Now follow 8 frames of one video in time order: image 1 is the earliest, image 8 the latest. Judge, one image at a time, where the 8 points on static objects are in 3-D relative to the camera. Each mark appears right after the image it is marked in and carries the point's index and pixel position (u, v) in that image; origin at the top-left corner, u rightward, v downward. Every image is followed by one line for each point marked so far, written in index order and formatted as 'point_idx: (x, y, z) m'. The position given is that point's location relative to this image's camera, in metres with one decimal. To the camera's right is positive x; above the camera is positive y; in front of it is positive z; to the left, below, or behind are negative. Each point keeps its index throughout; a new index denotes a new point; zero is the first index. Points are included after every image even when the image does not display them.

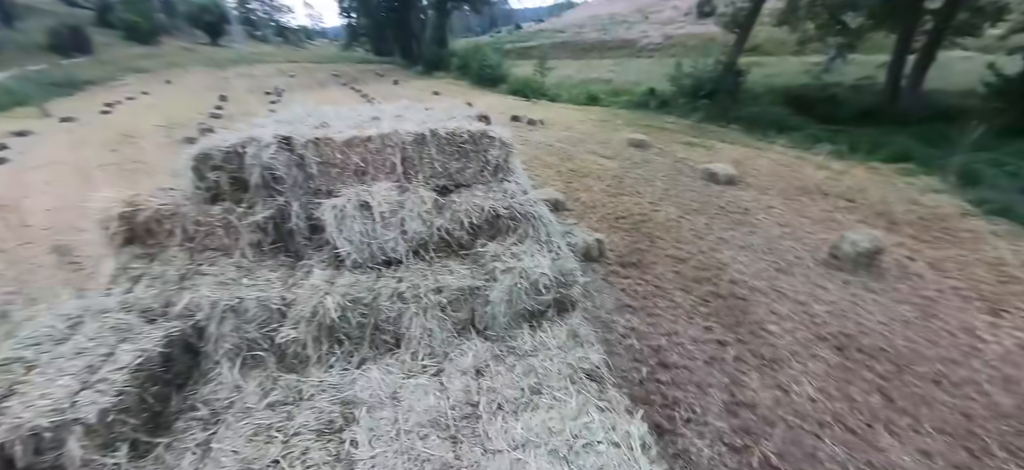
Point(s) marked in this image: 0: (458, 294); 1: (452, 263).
0: (-0.4, -0.4, +2.9) m
1: (-0.5, -0.2, +3.1) m
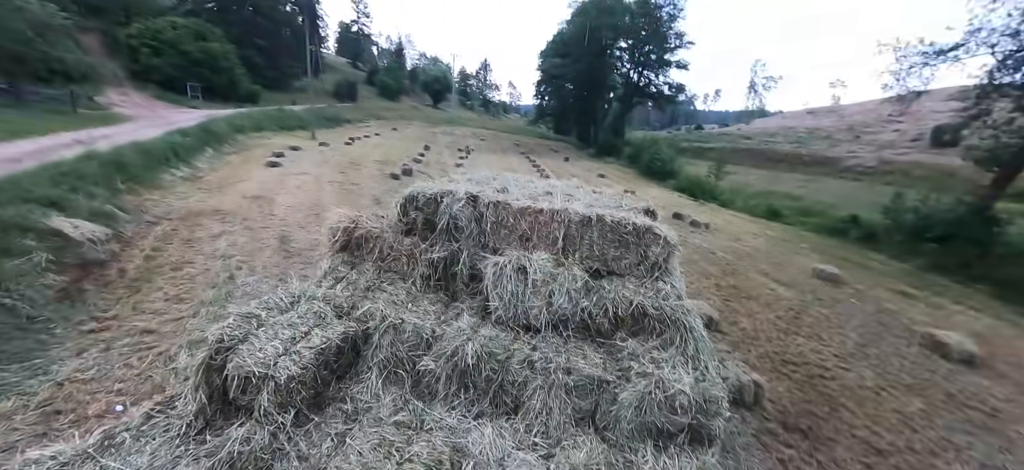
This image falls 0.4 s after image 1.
0: (+0.5, -1.0, +2.8) m
1: (+0.6, -0.9, +3.1) m
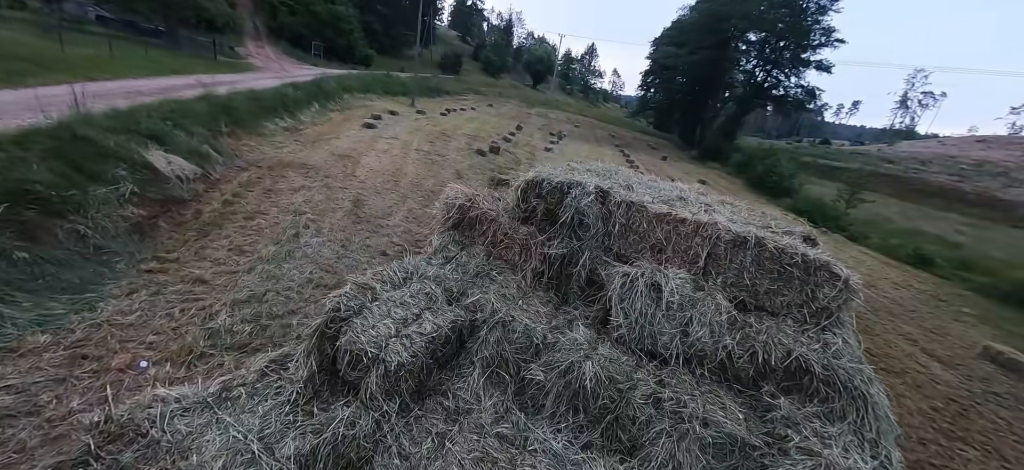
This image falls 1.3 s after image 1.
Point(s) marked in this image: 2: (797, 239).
0: (+1.2, -1.2, +2.3) m
1: (+1.4, -1.0, +2.5) m
2: (+2.3, -0.1, +3.1) m
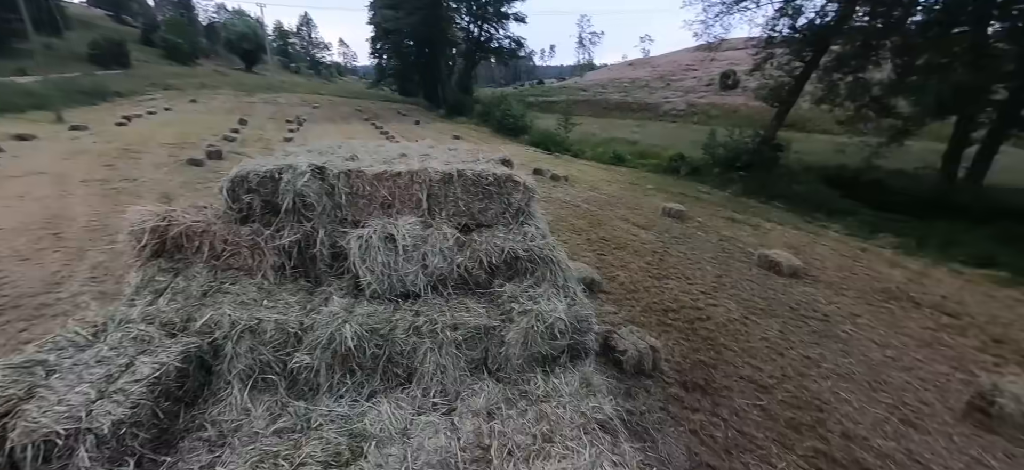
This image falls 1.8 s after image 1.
0: (-0.3, -0.7, +2.9) m
1: (-0.3, -0.5, +3.2) m
2: (-0.2, +0.7, +3.9) m
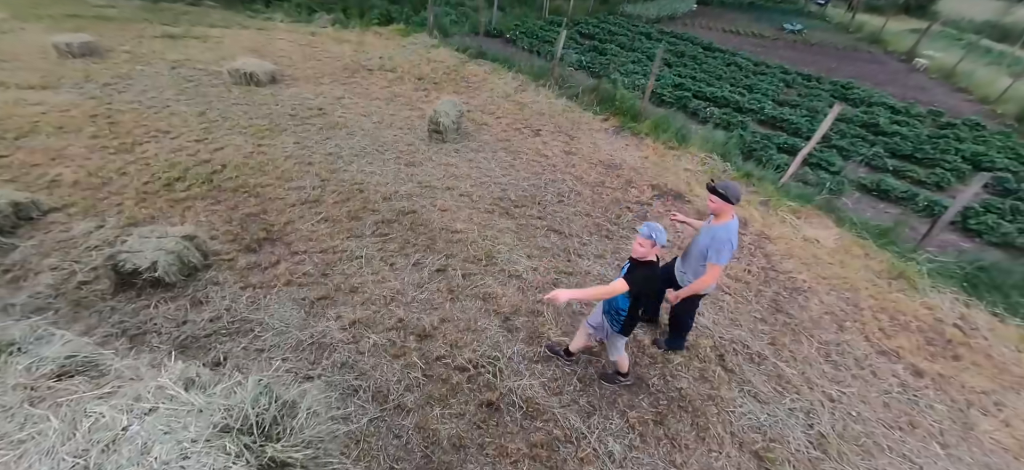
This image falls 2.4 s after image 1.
0: (-1.1, -0.5, +2.8) m
1: (-1.3, -0.3, +3.0) m
2: (-1.6, +1.0, +3.5) m
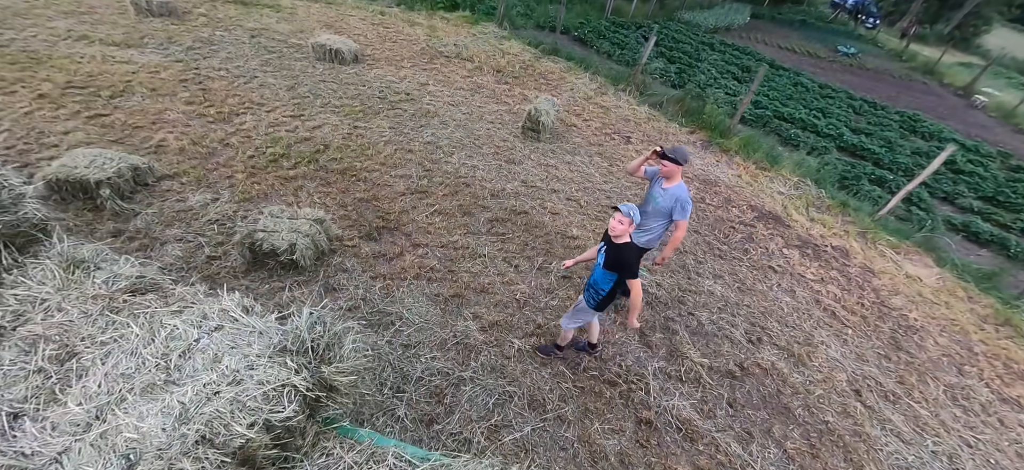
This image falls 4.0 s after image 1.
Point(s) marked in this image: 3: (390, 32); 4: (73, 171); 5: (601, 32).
0: (-0.2, -0.5, +2.7) m
1: (-0.3, -0.3, +3.0) m
2: (-0.5, +1.0, +3.4) m
3: (-2.0, +3.4, +6.5) m
4: (-3.4, +0.5, +3.0) m
5: (+1.8, +4.1, +7.8) m
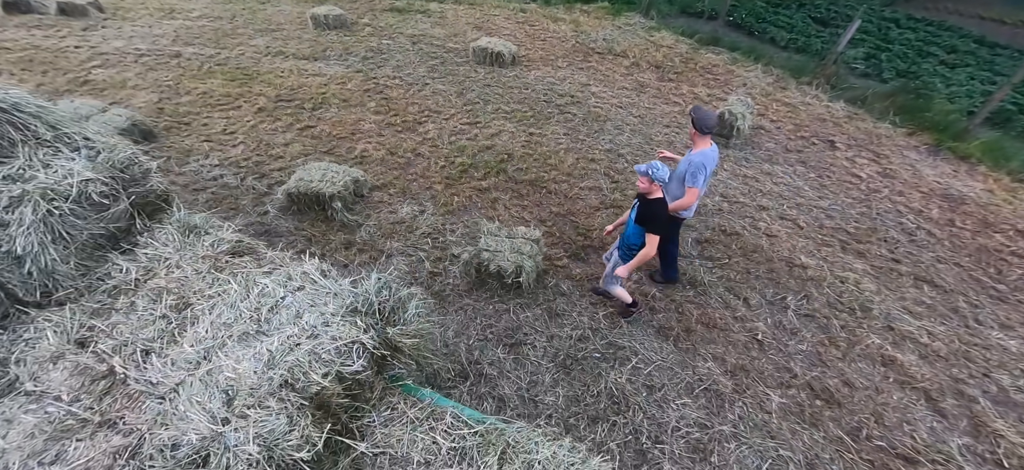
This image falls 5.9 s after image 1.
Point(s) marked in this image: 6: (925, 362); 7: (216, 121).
0: (+1.4, -0.7, +2.4) m
1: (+1.3, -0.5, +2.7) m
2: (+1.3, +0.9, +3.1) m
3: (+0.4, +3.4, +6.3) m
4: (-1.7, +0.4, +3.3) m
5: (+4.5, +4.0, +6.9) m
6: (+2.6, -0.8, +2.4) m
7: (-3.3, +1.3, +4.3) m
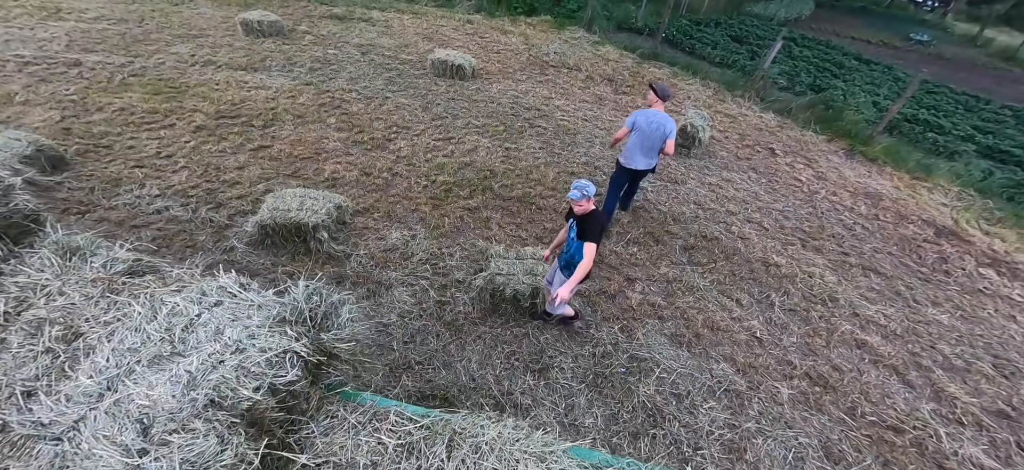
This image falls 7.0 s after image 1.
0: (+1.6, -0.8, +2.6) m
1: (+1.4, -0.5, +2.9) m
2: (+1.2, +0.8, +3.3) m
3: (-0.4, +3.2, +6.3) m
4: (-1.7, +0.2, +2.9) m
5: (+3.5, +4.0, +7.6) m
6: (+2.8, -0.8, +2.8) m
7: (-3.5, +0.9, +3.7) m
